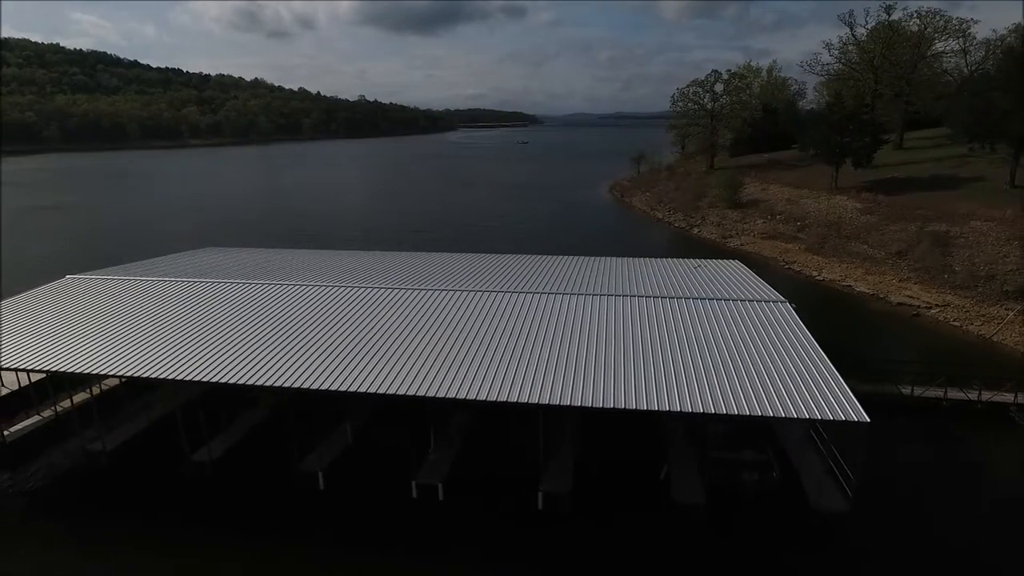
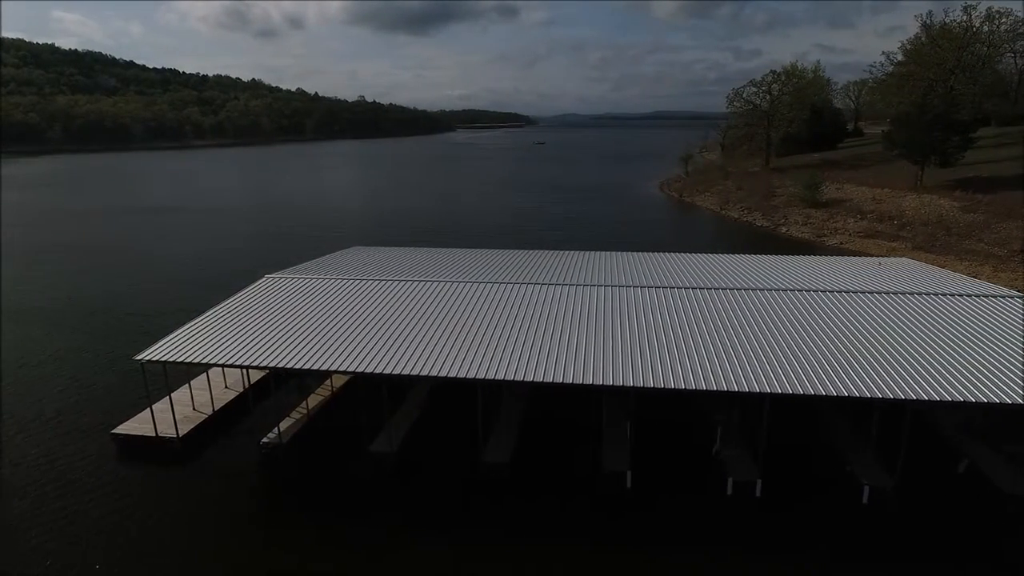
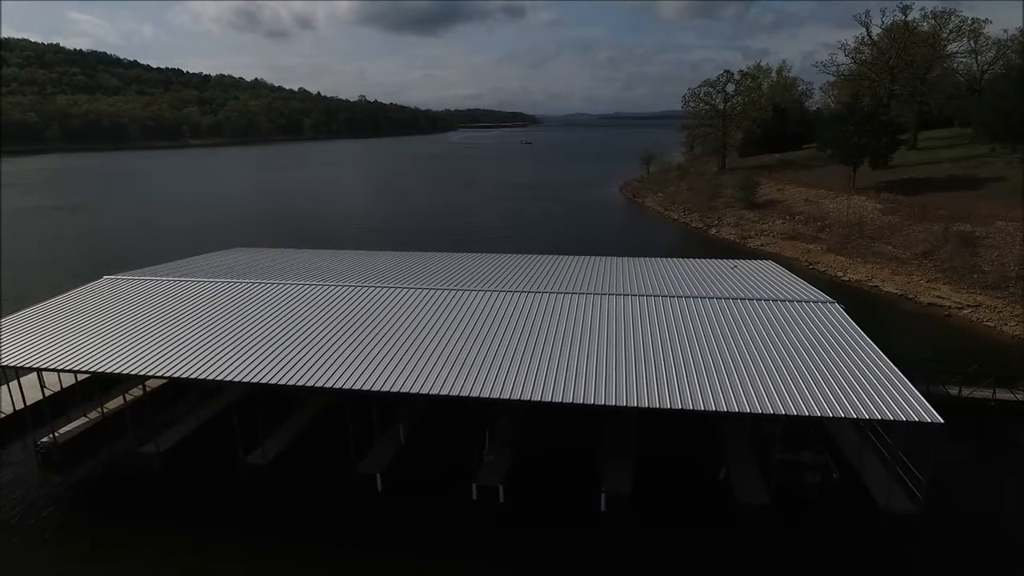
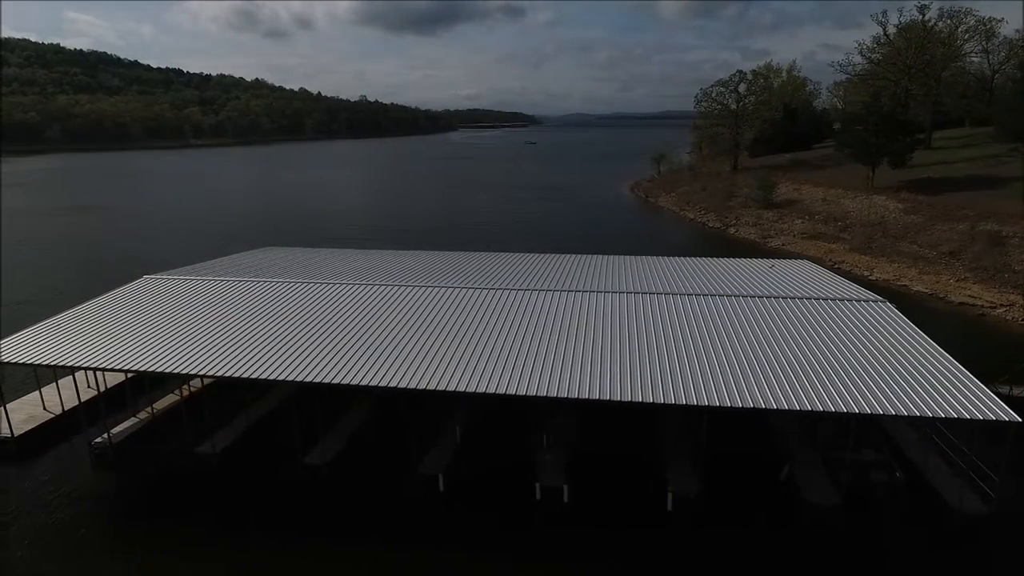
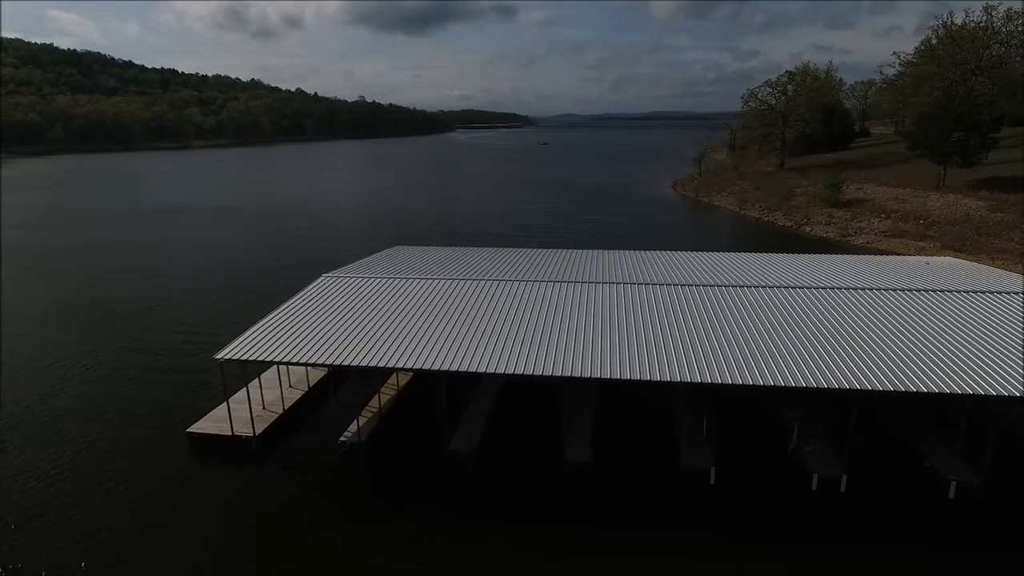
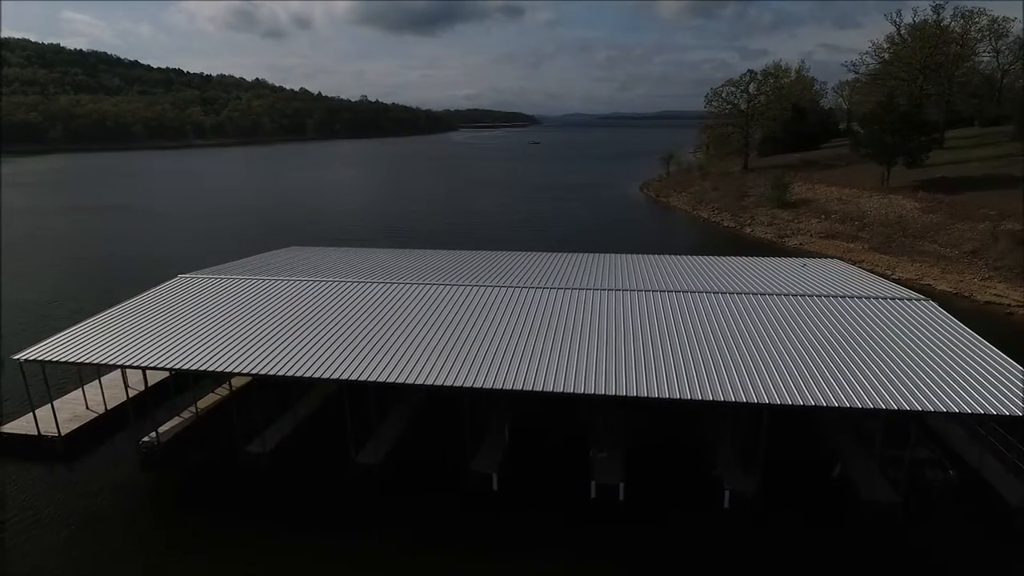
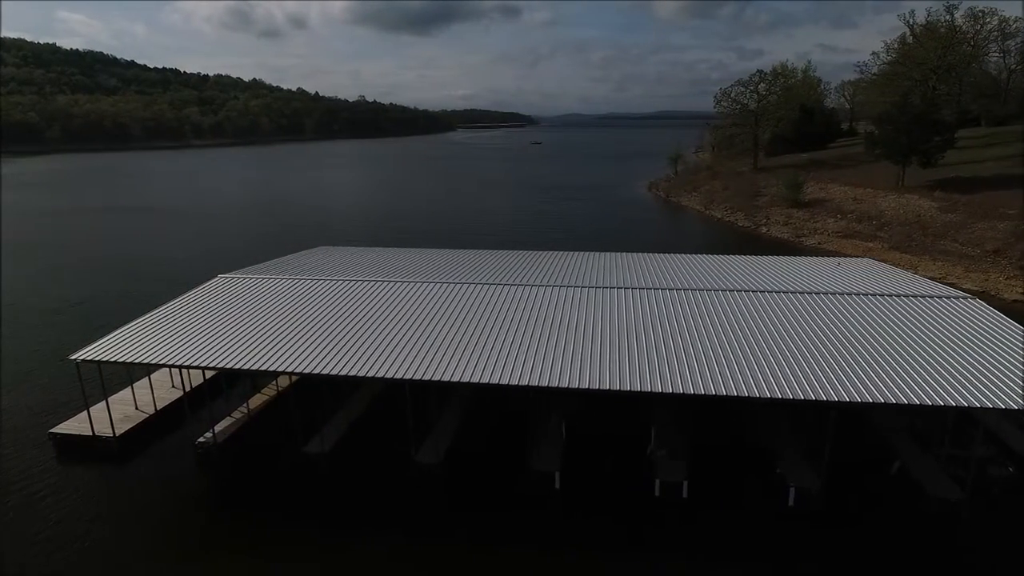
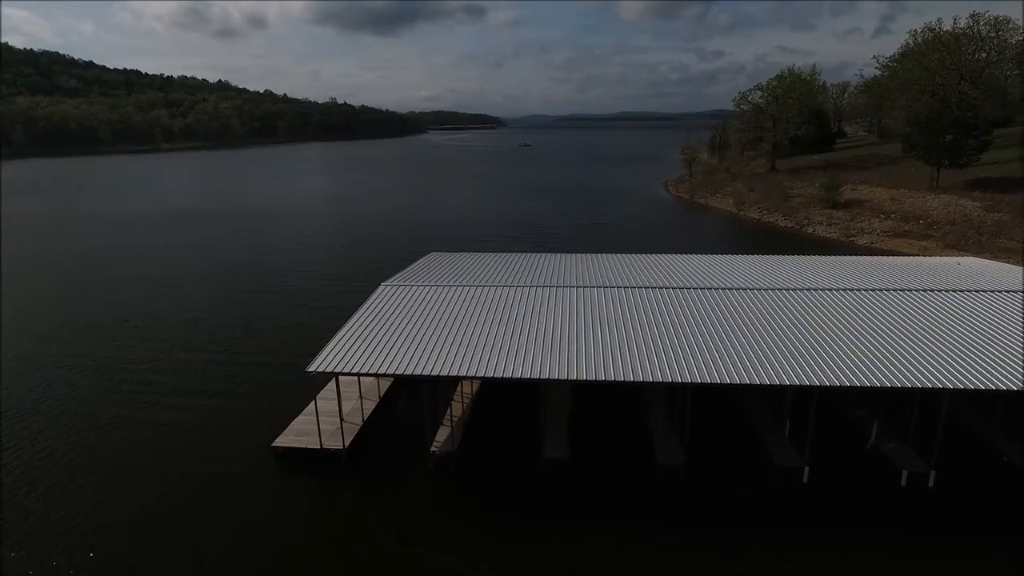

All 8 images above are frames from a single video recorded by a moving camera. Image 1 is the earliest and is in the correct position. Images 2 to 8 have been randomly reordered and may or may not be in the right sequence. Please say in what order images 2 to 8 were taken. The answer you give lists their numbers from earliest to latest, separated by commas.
3, 4, 6, 7, 2, 5, 8
